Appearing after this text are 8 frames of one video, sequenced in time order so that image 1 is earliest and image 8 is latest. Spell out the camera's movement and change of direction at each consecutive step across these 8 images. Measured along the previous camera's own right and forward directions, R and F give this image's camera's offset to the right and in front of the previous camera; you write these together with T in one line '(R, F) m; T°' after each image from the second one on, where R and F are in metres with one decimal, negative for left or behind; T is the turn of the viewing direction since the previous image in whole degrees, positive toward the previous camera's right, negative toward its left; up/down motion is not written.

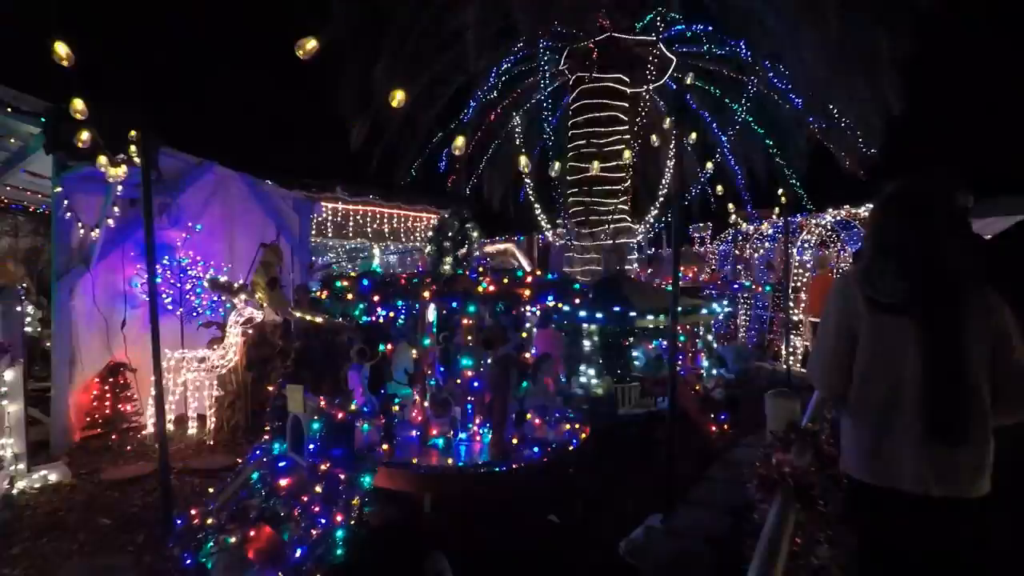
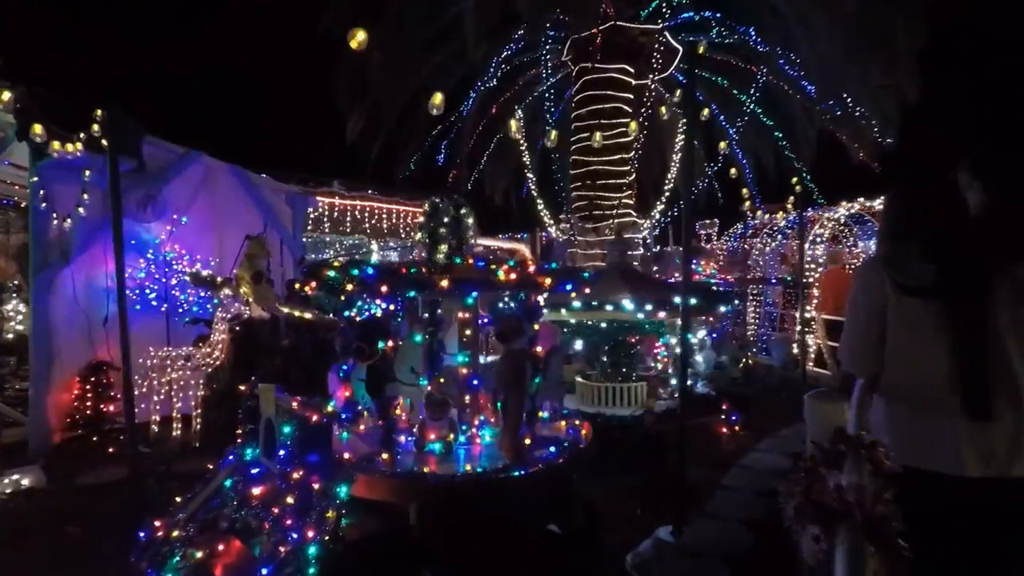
(+0.1, +0.3) m; 0°
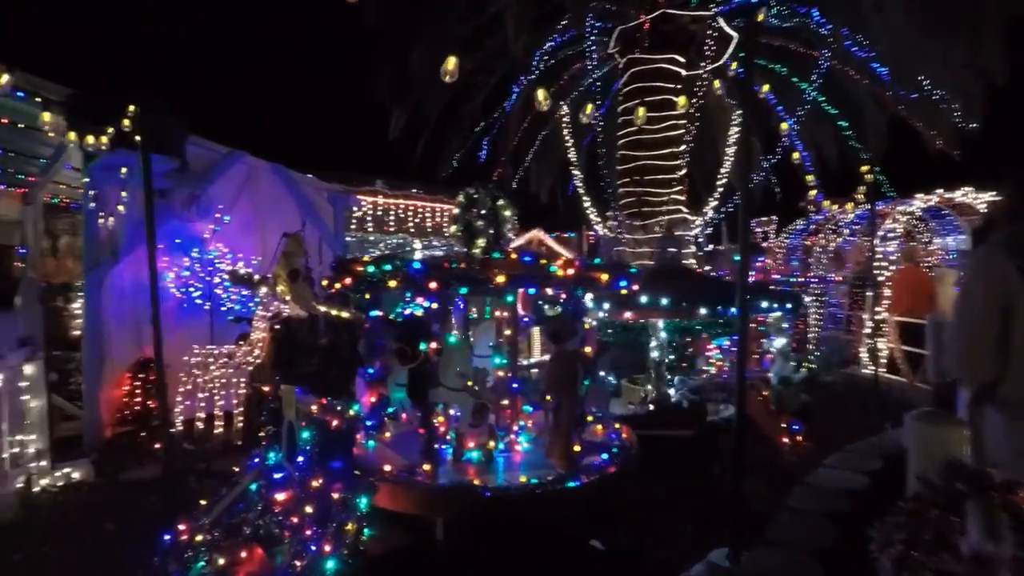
(+0.1, +0.3) m; -4°
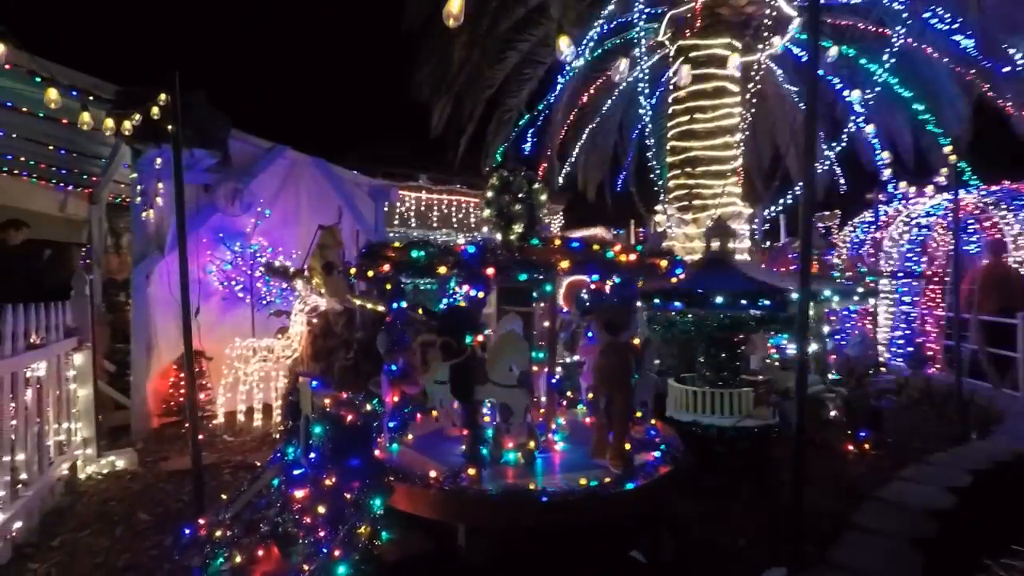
(+0.1, +0.3) m; -4°
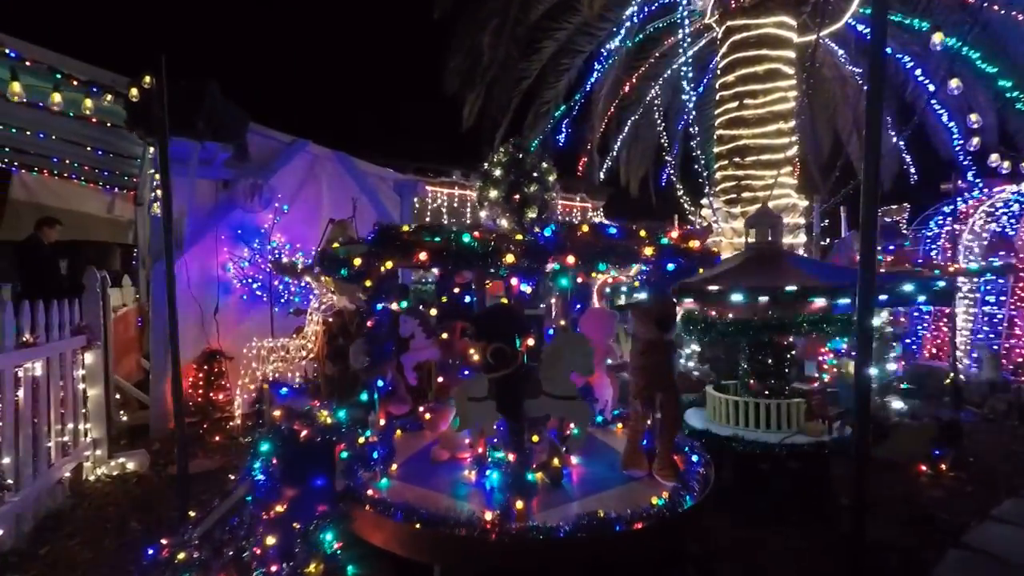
(+0.2, +0.5) m; -4°
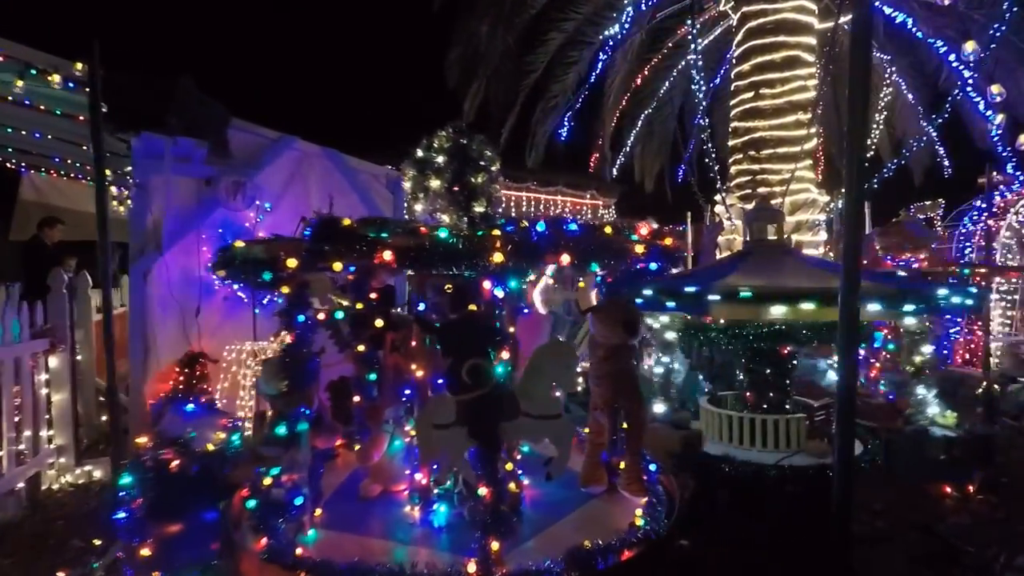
(+0.4, +0.4) m; -2°
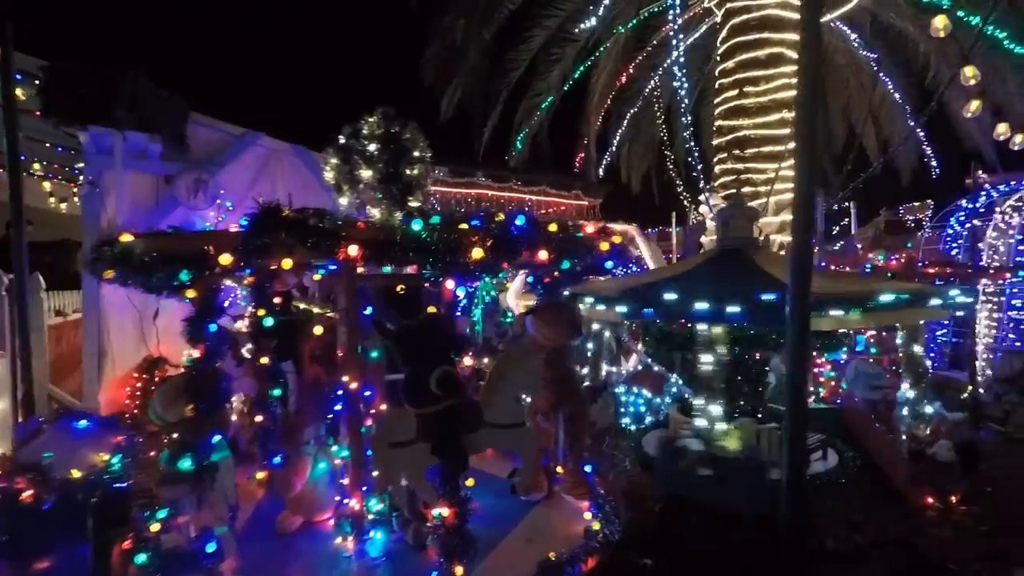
(+0.2, +0.3) m; 0°
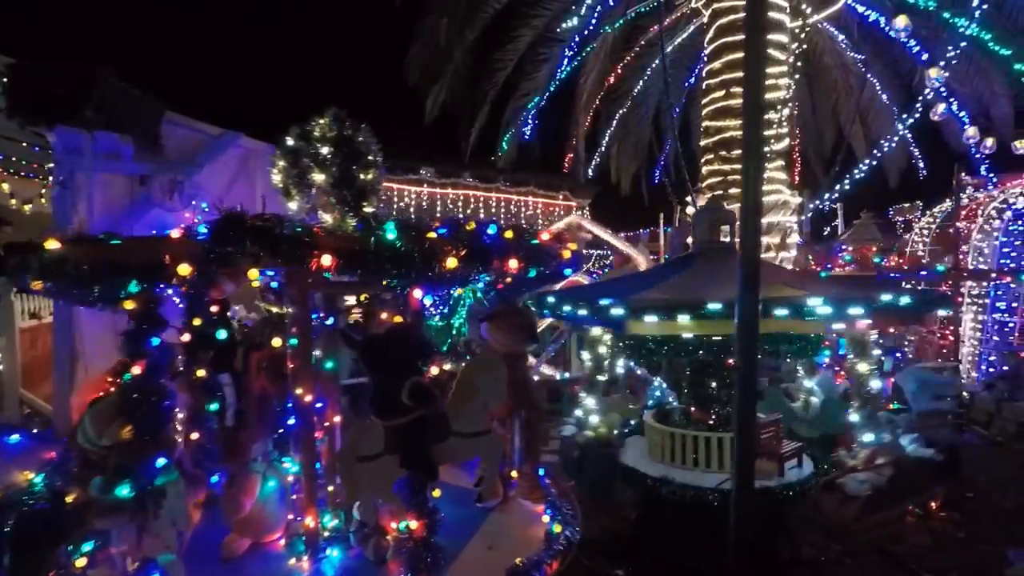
(+0.2, +0.1) m; 0°
